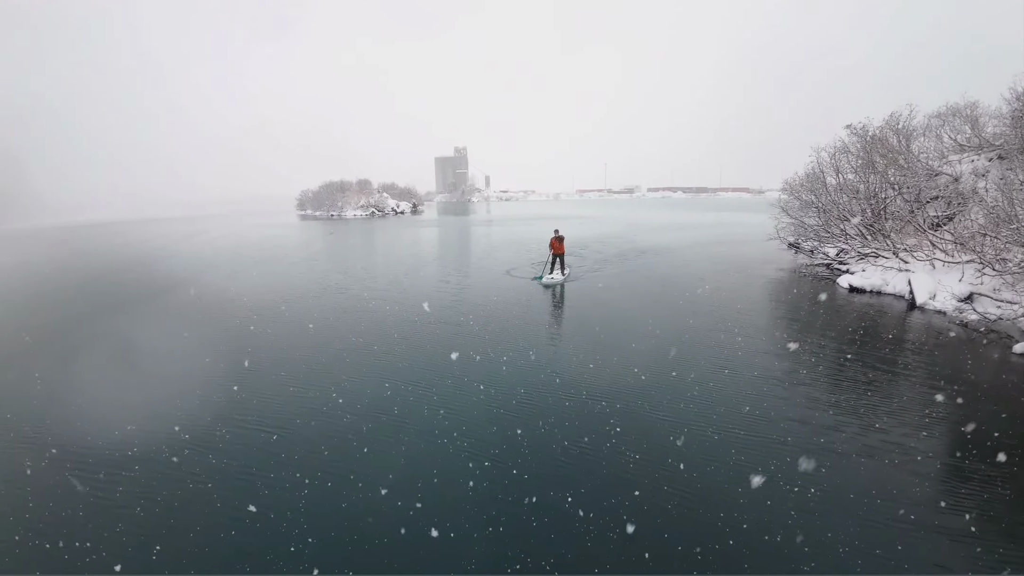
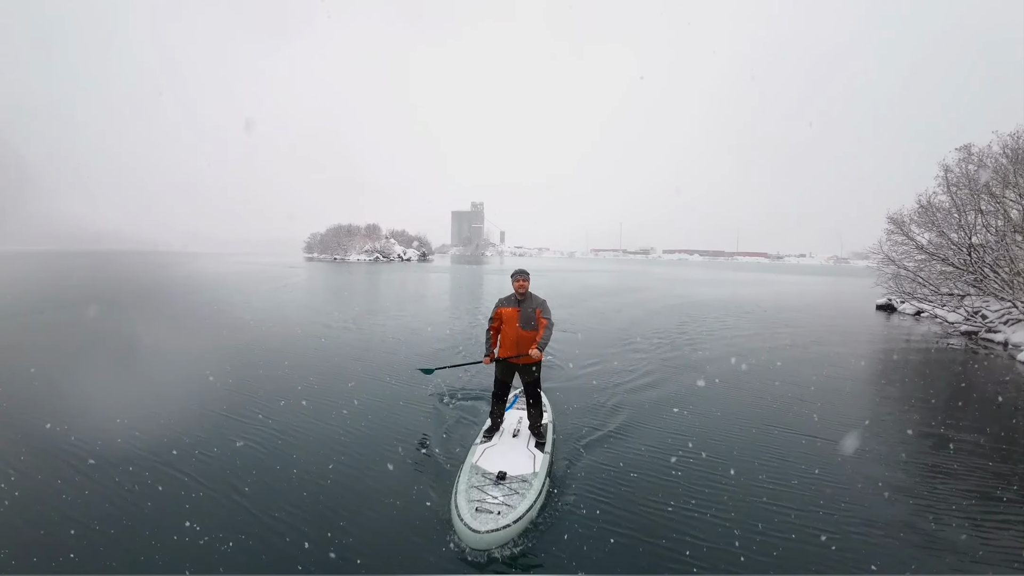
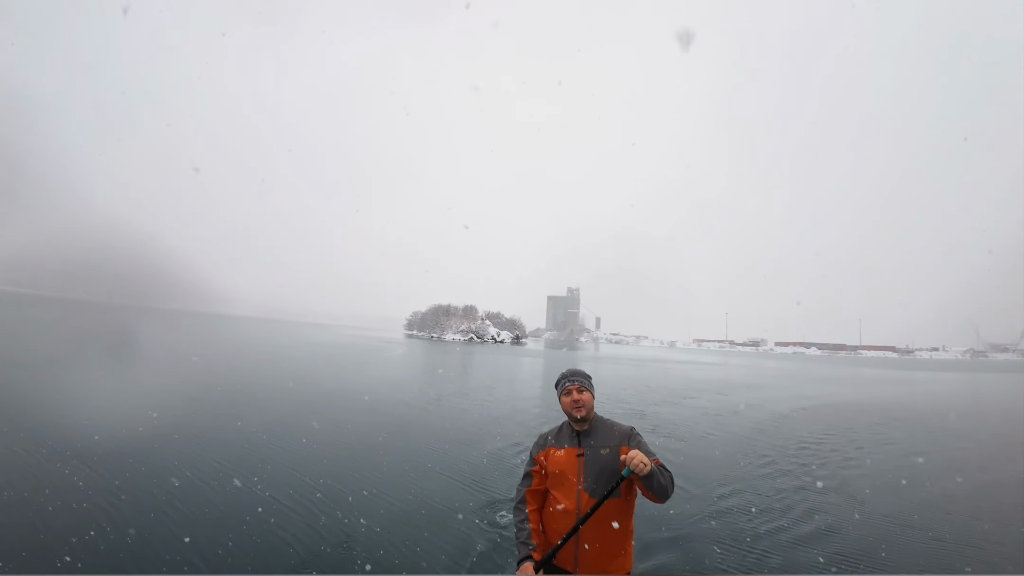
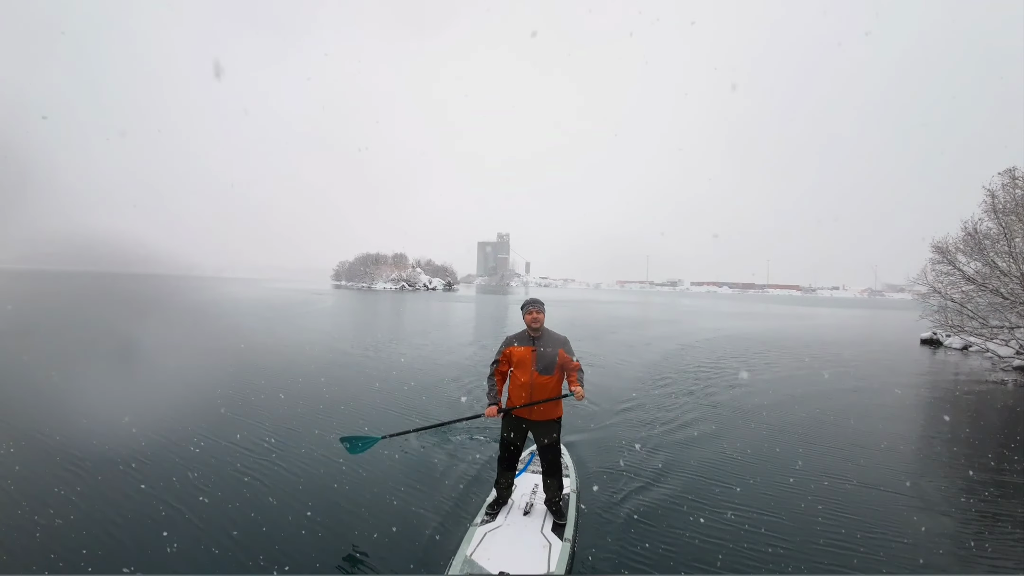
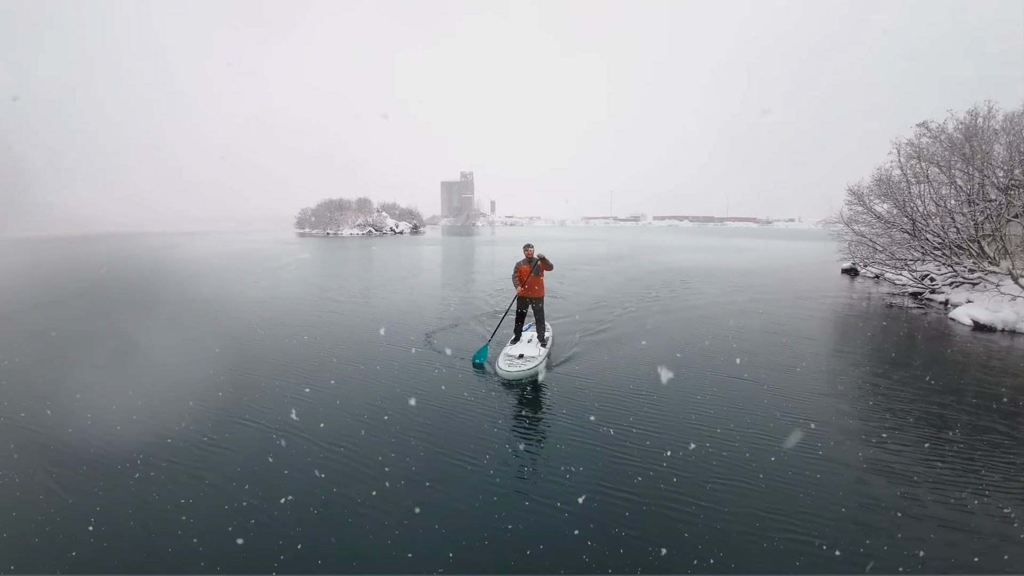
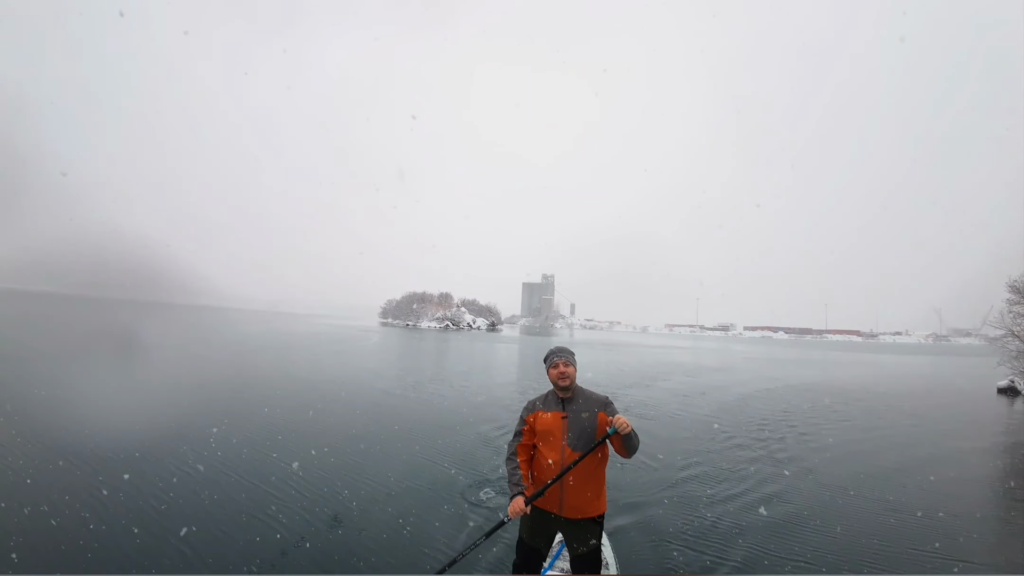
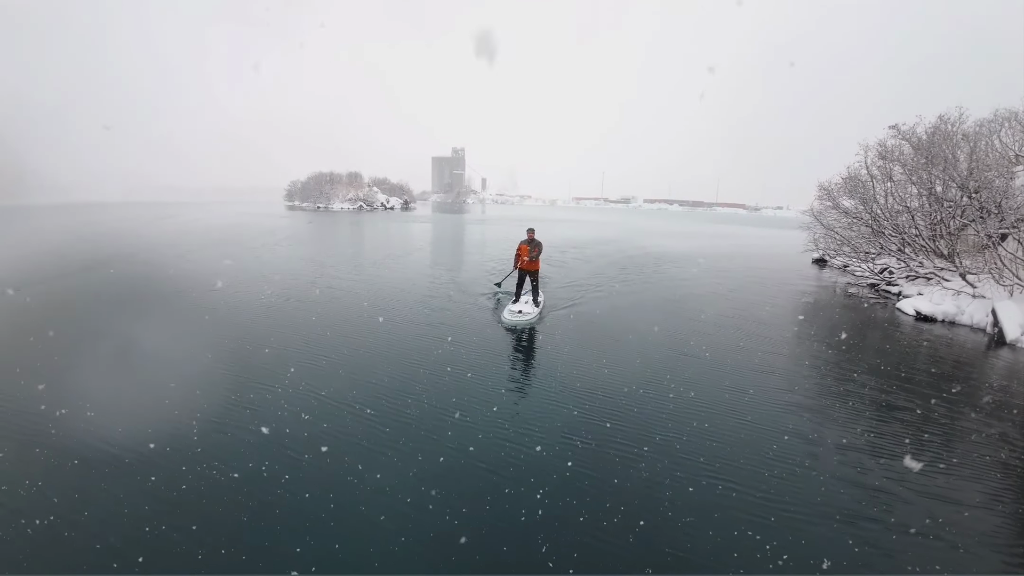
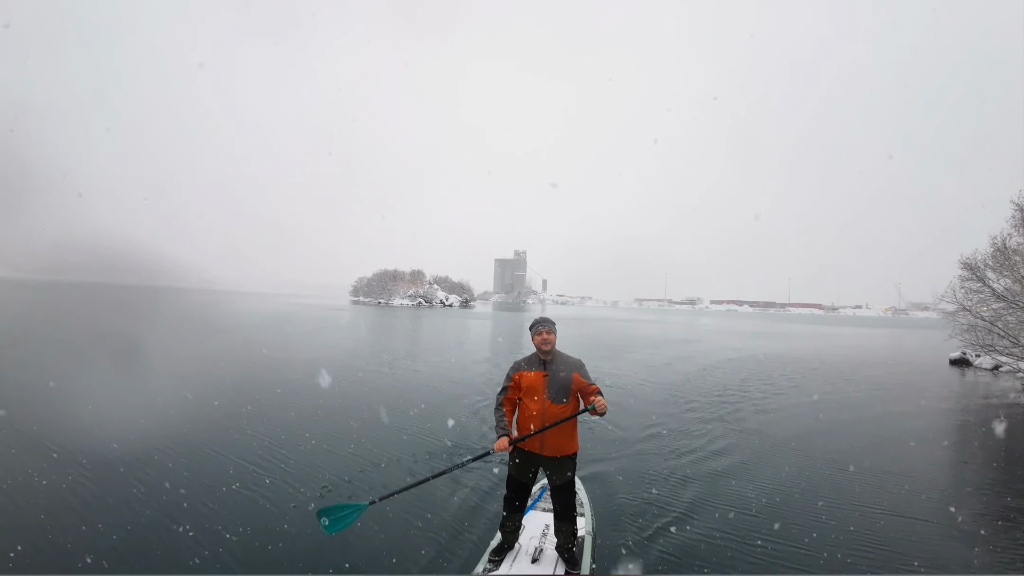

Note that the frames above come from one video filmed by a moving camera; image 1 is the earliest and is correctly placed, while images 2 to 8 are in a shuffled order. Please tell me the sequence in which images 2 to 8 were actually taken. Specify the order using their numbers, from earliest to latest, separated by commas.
7, 5, 2, 4, 8, 6, 3
